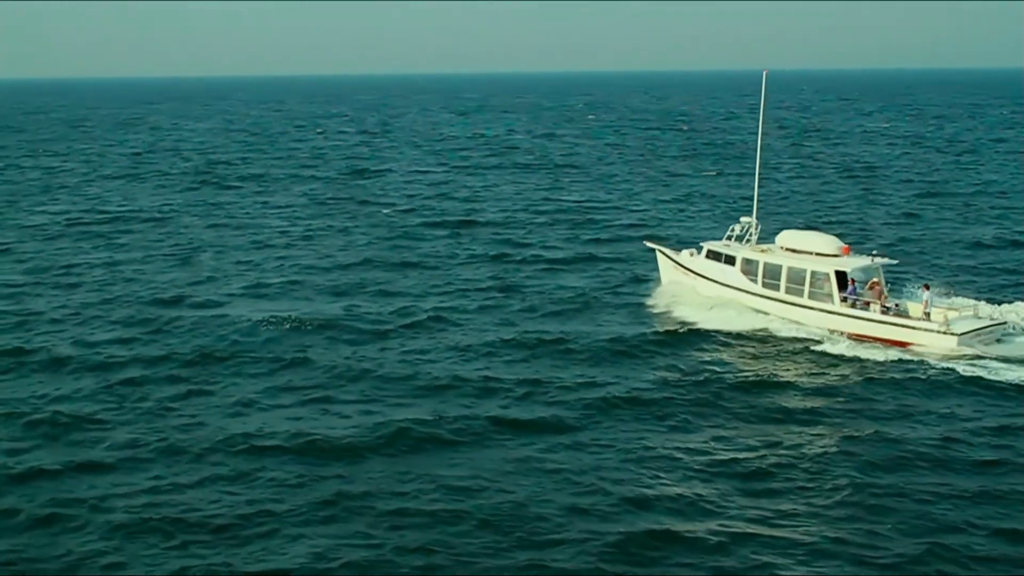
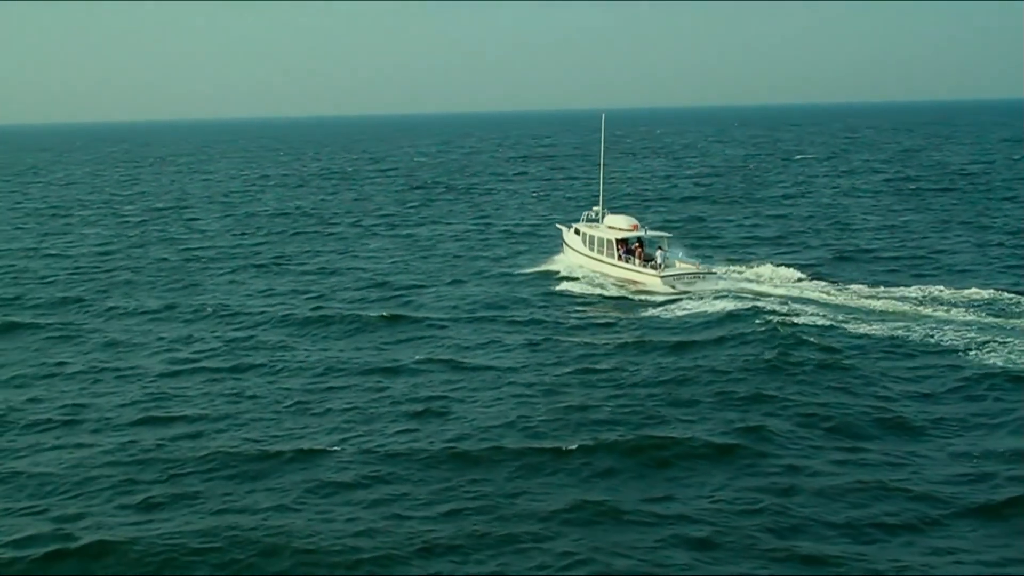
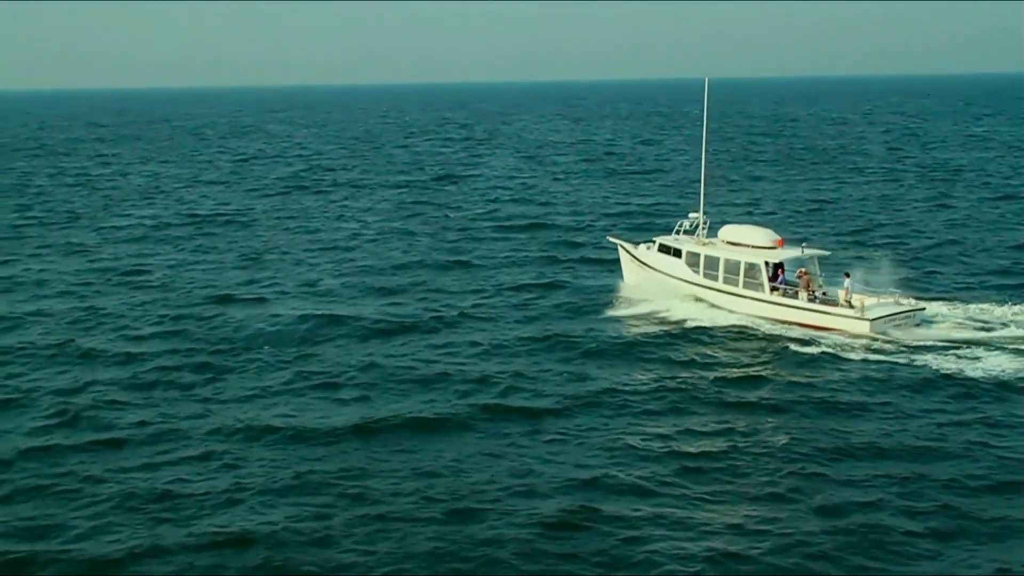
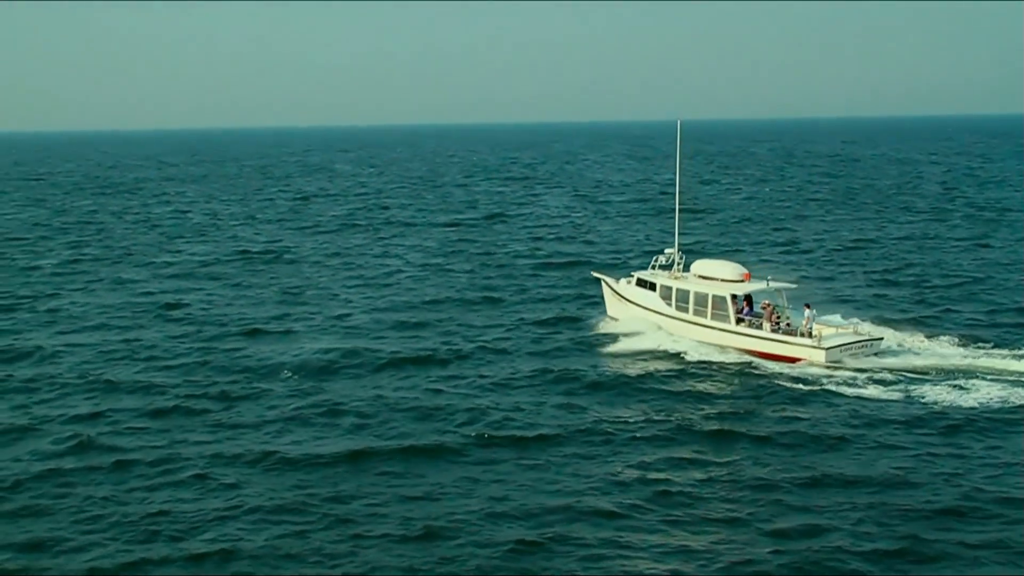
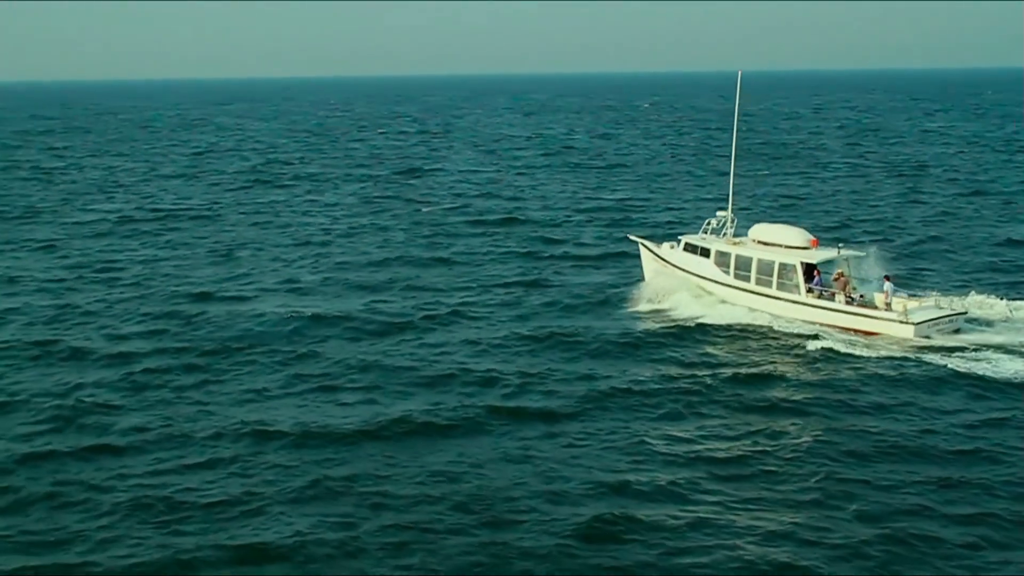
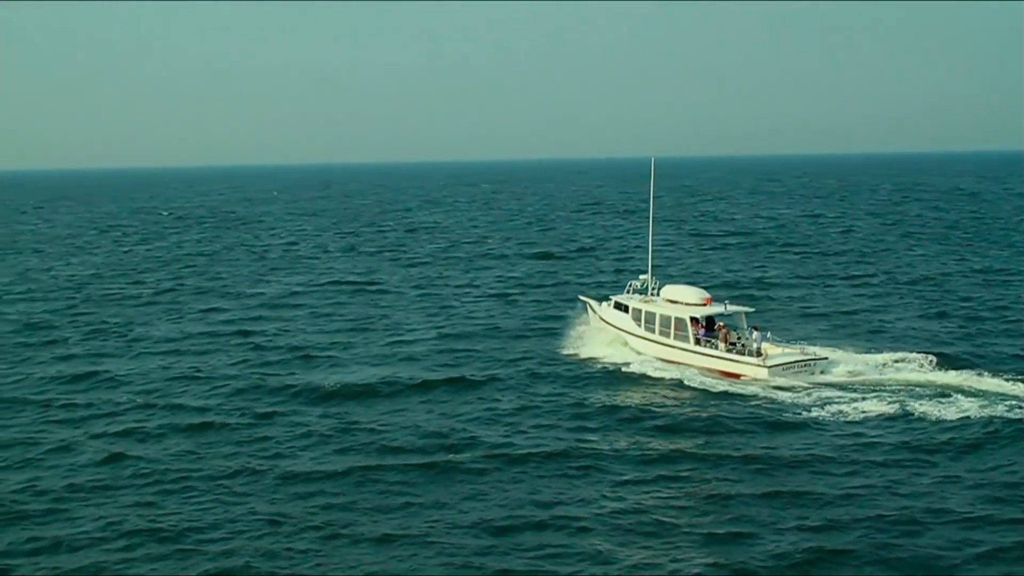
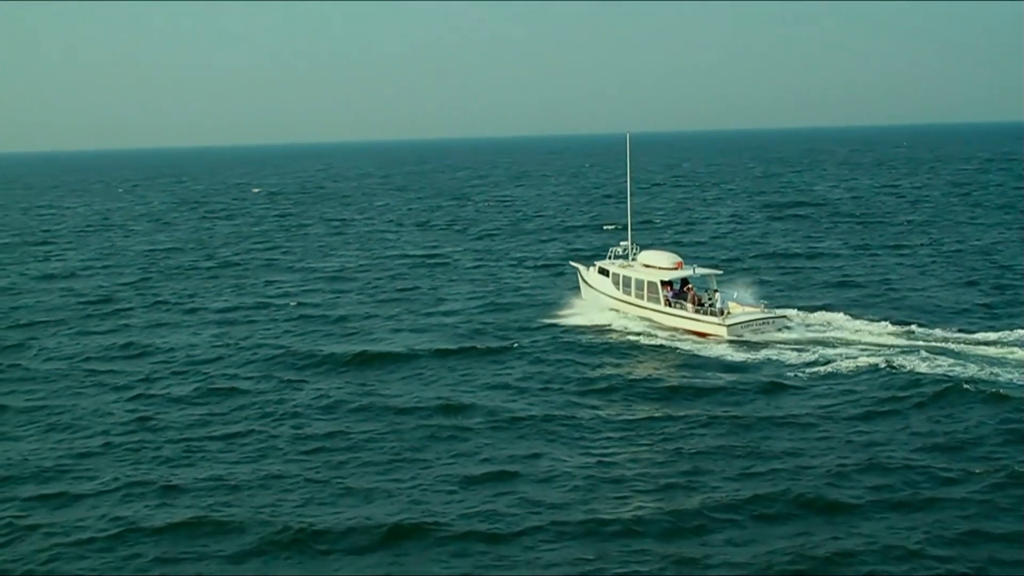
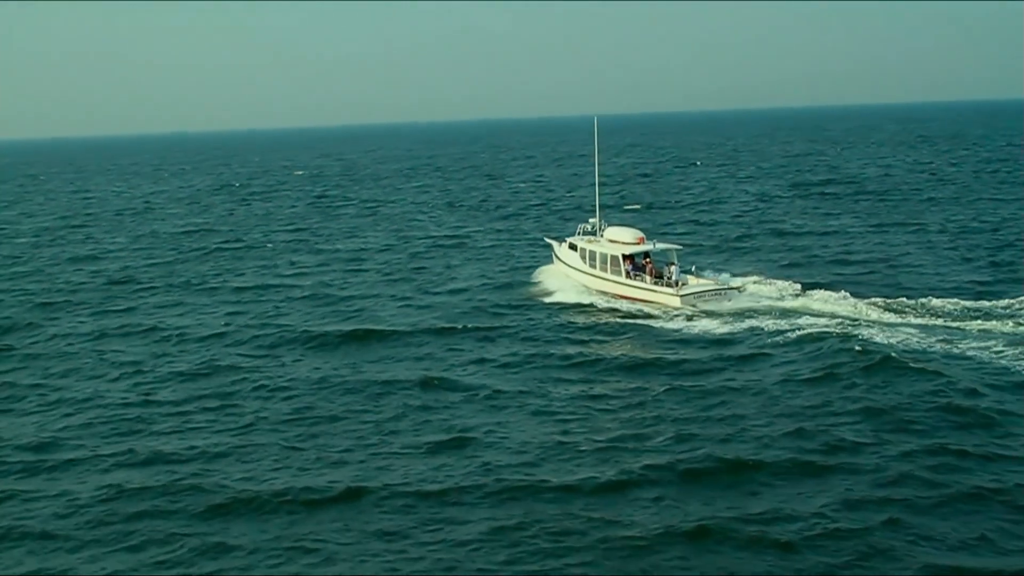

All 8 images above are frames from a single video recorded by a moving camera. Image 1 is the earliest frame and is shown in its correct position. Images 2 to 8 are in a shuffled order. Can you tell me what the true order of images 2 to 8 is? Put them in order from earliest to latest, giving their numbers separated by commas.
5, 3, 4, 6, 7, 8, 2
